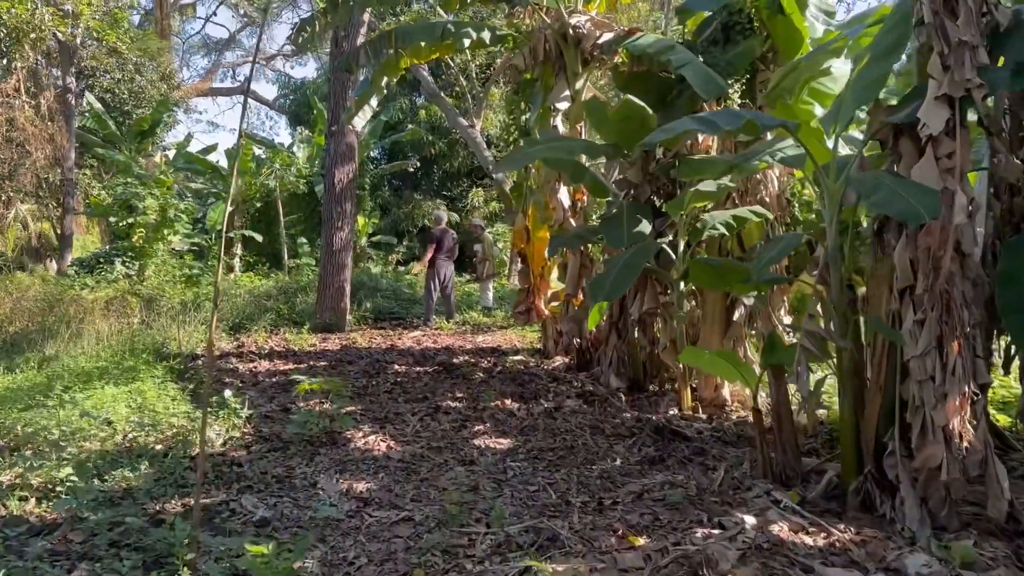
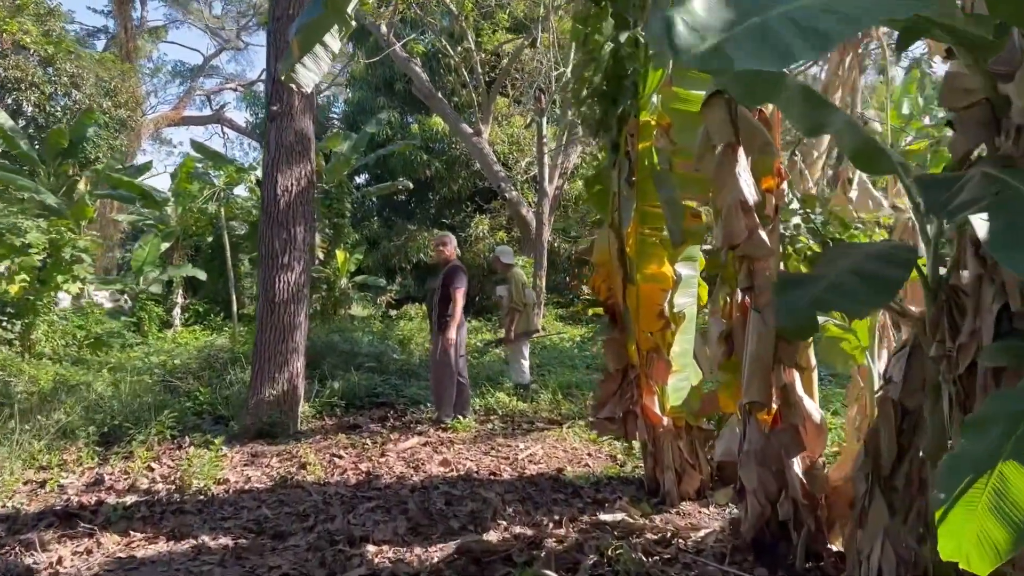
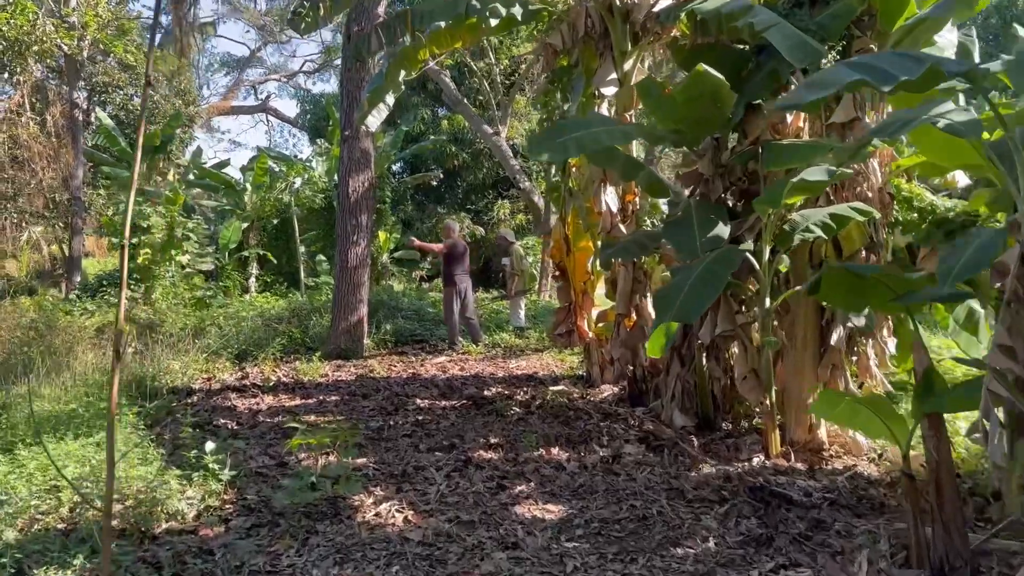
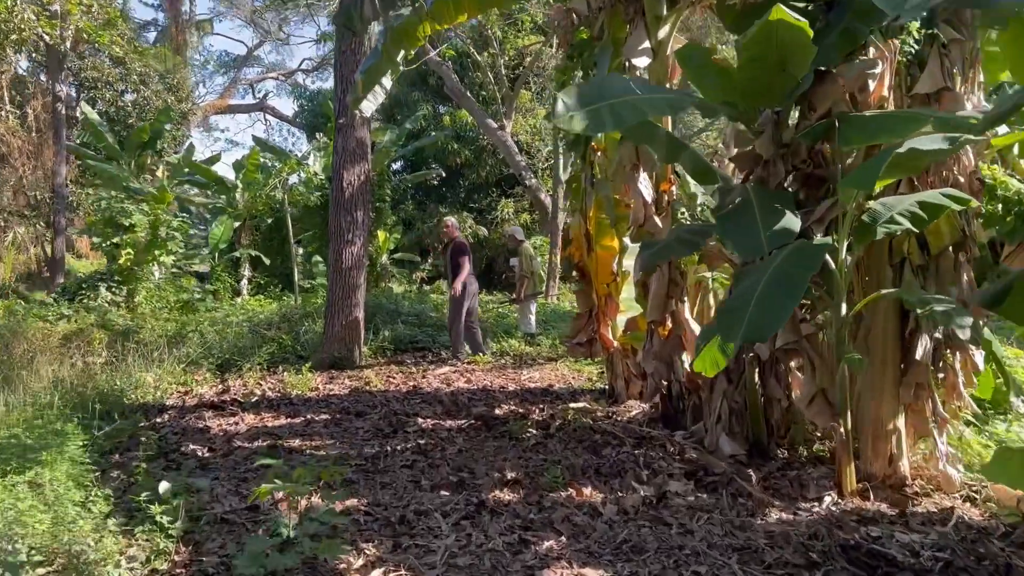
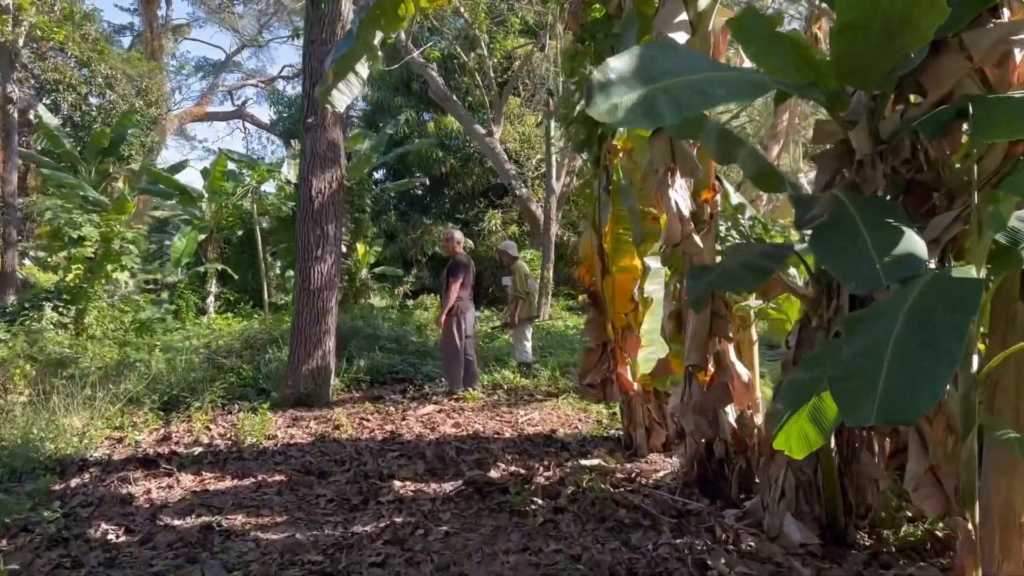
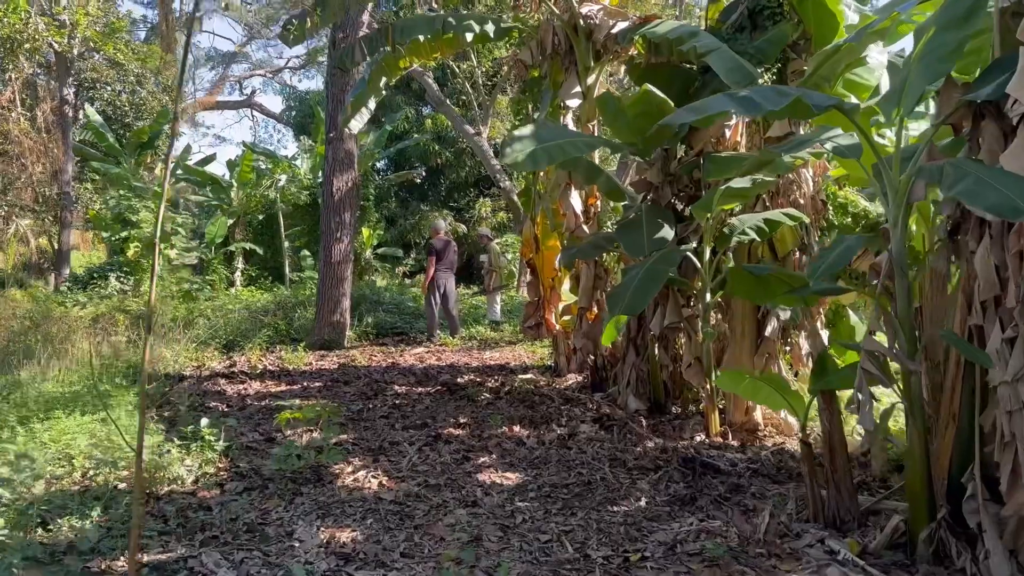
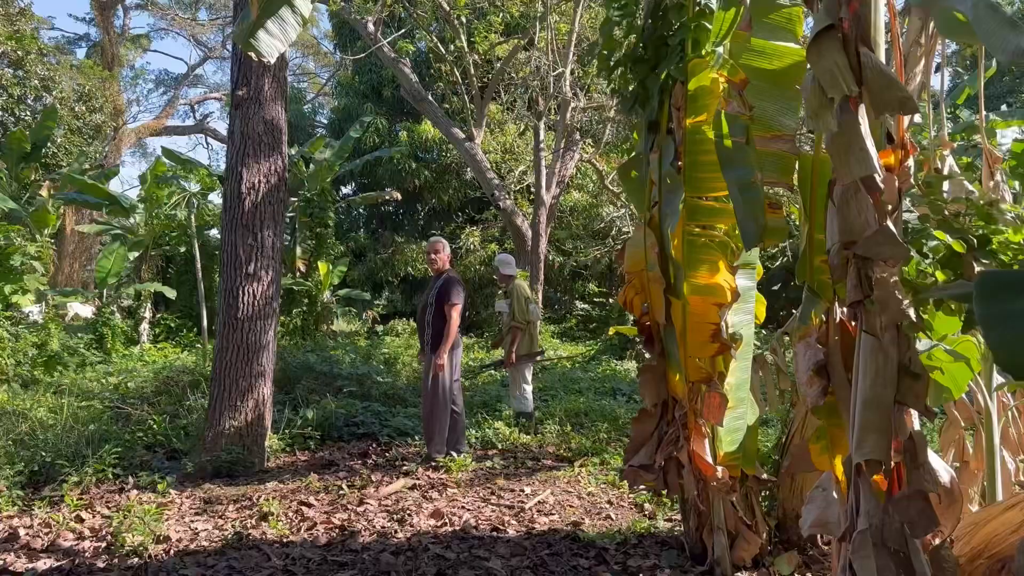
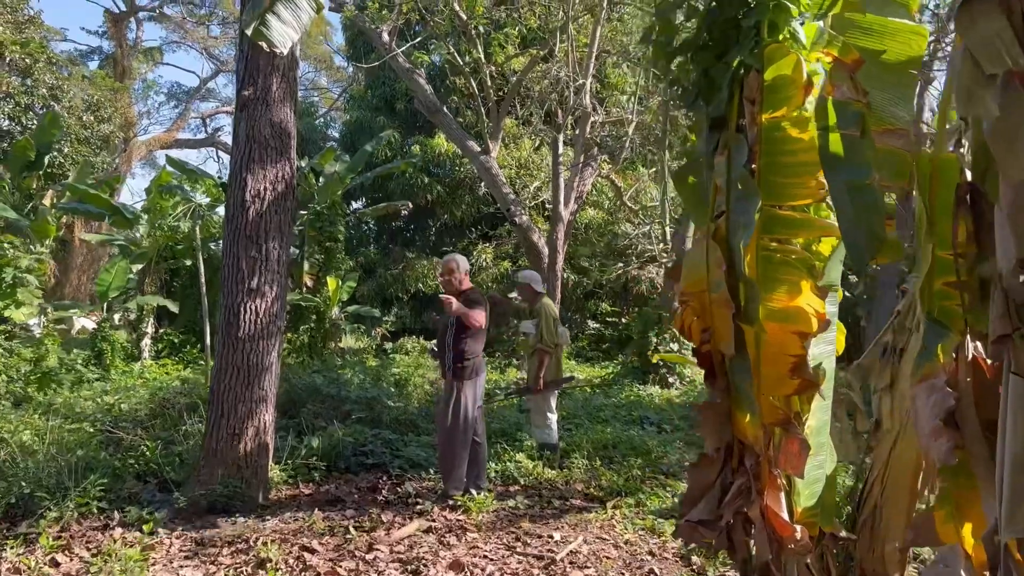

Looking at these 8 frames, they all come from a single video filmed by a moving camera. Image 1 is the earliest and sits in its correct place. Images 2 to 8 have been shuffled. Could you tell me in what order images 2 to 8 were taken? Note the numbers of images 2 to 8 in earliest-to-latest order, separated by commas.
6, 3, 4, 5, 2, 7, 8
